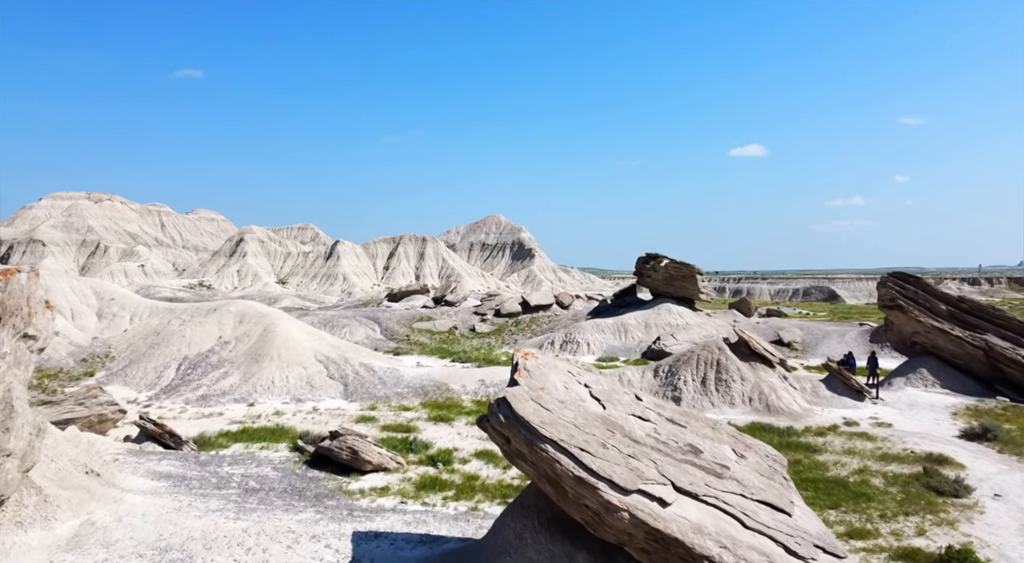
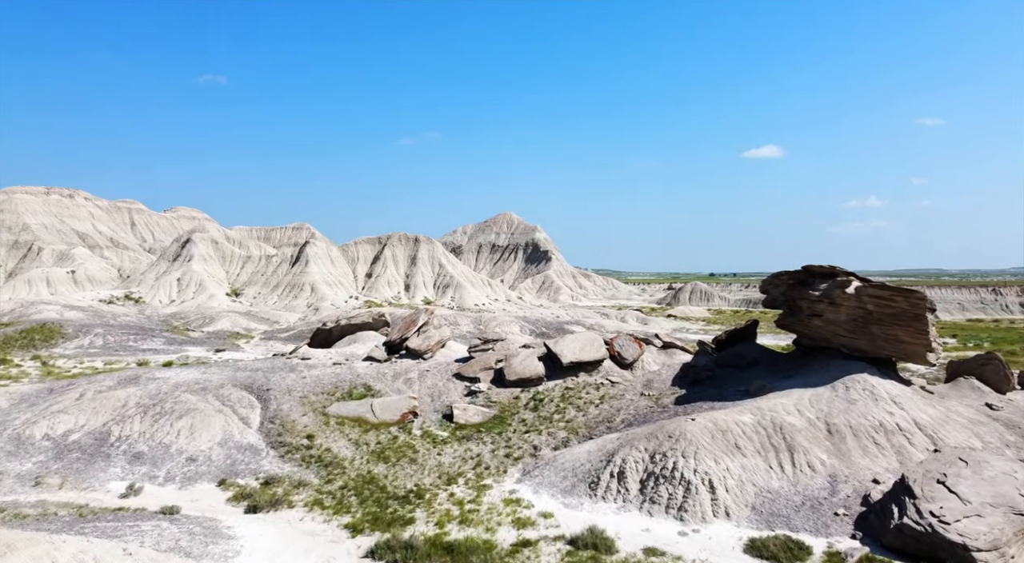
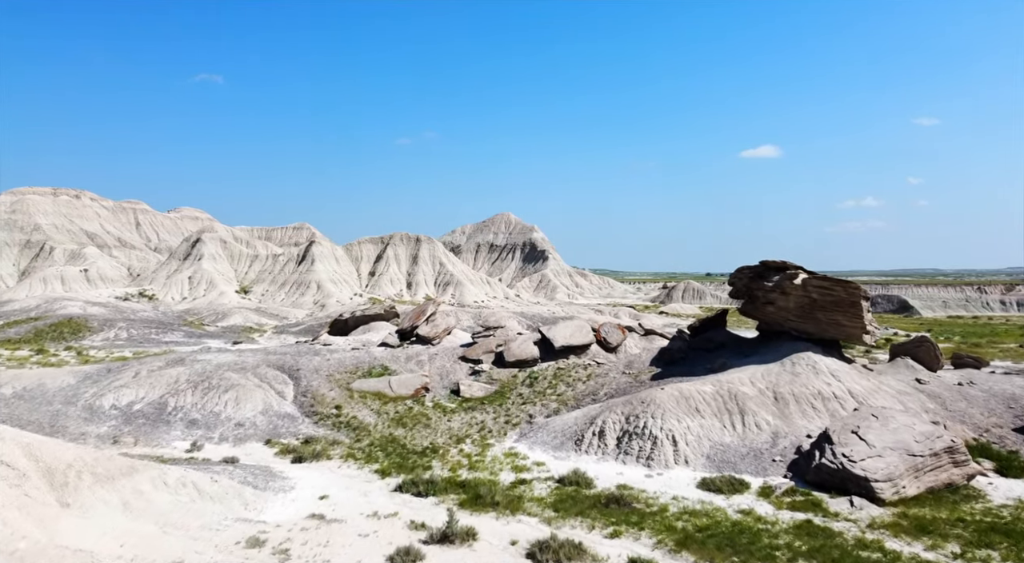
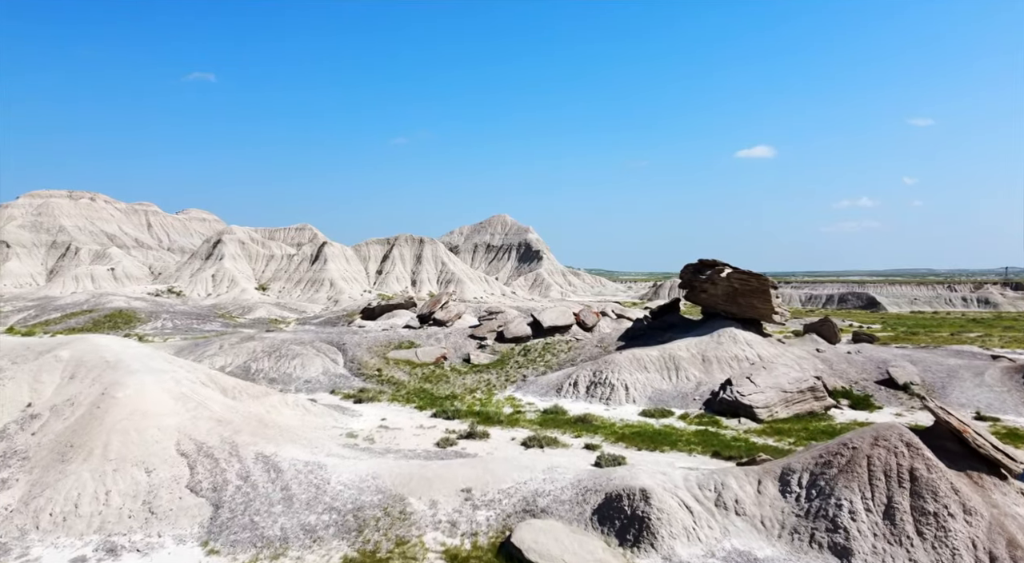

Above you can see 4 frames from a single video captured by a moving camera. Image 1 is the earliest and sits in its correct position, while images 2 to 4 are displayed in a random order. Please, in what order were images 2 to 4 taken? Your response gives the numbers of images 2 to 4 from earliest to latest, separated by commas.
4, 3, 2
